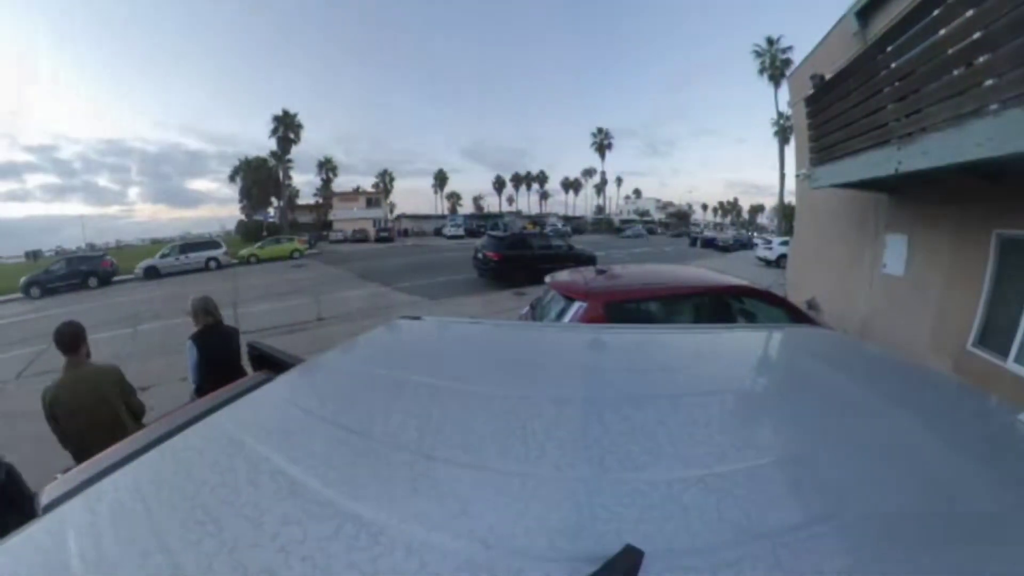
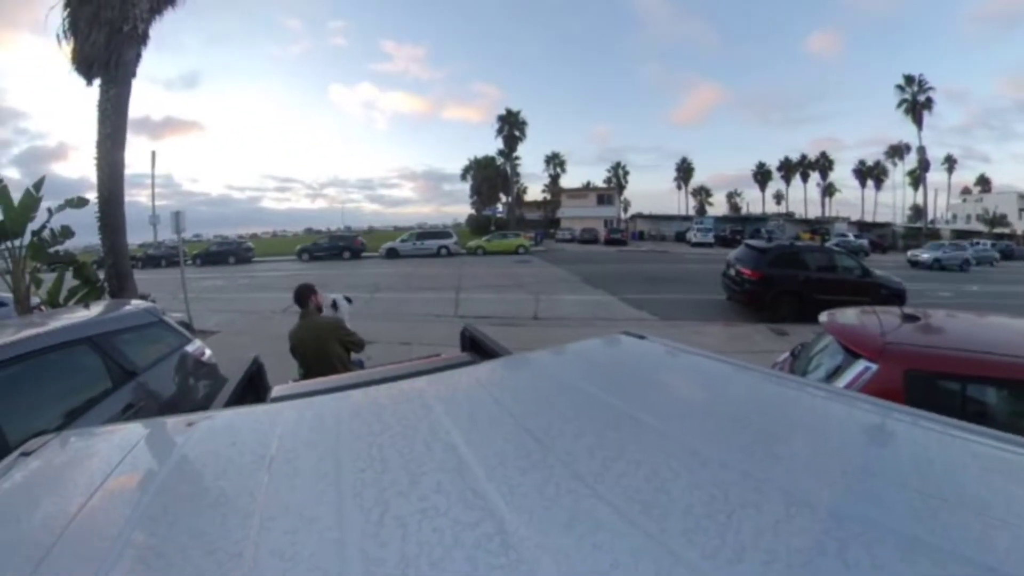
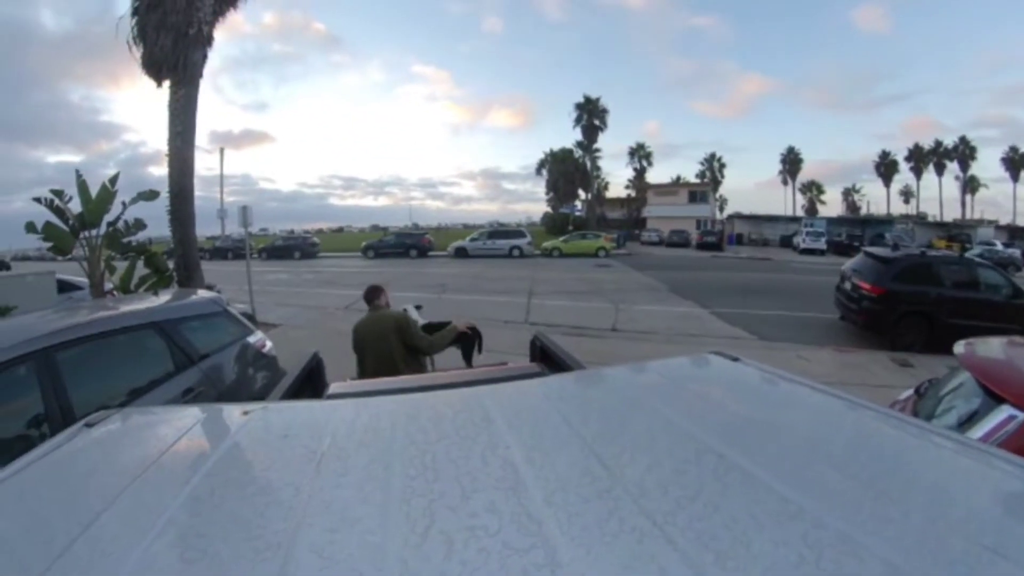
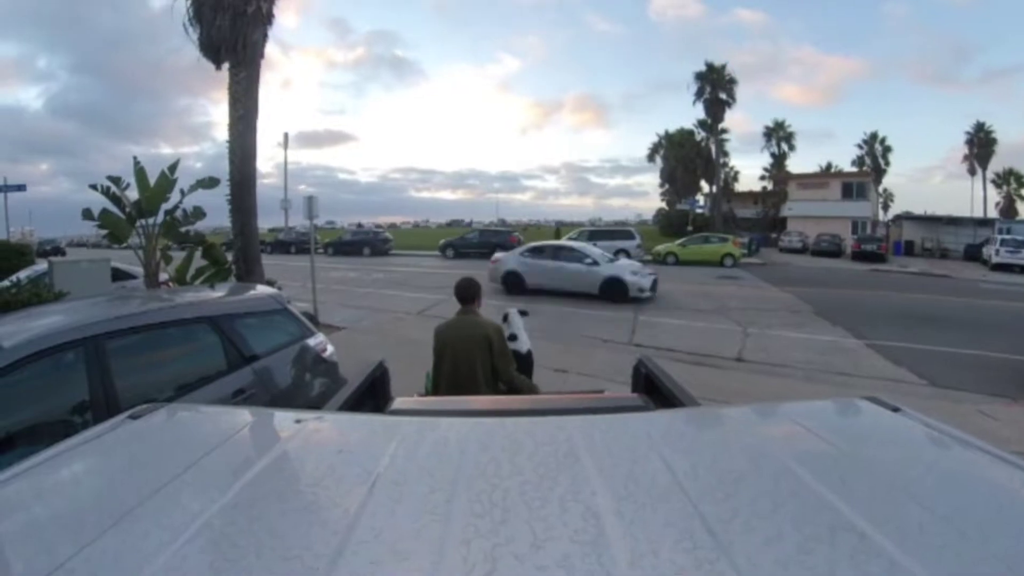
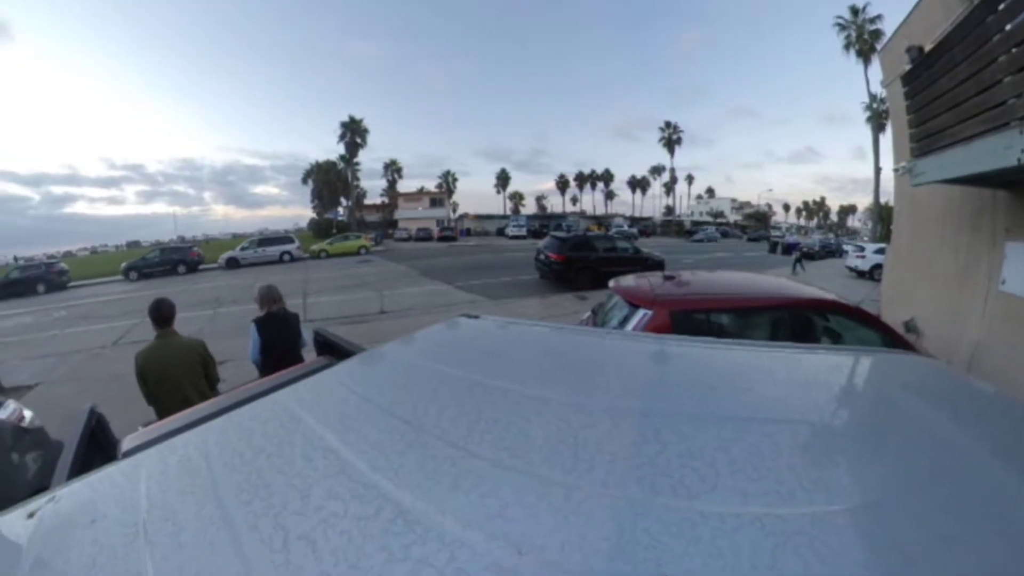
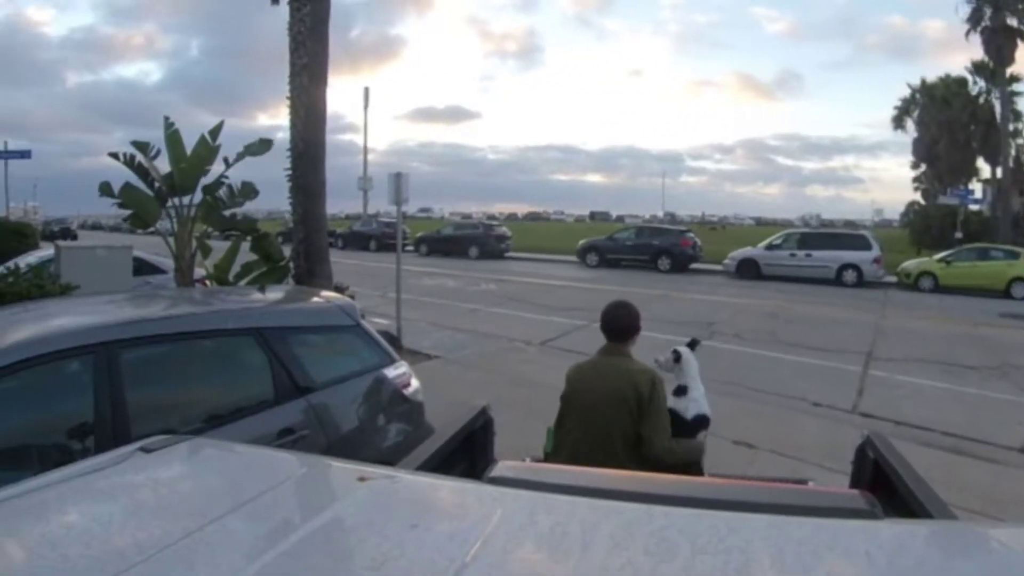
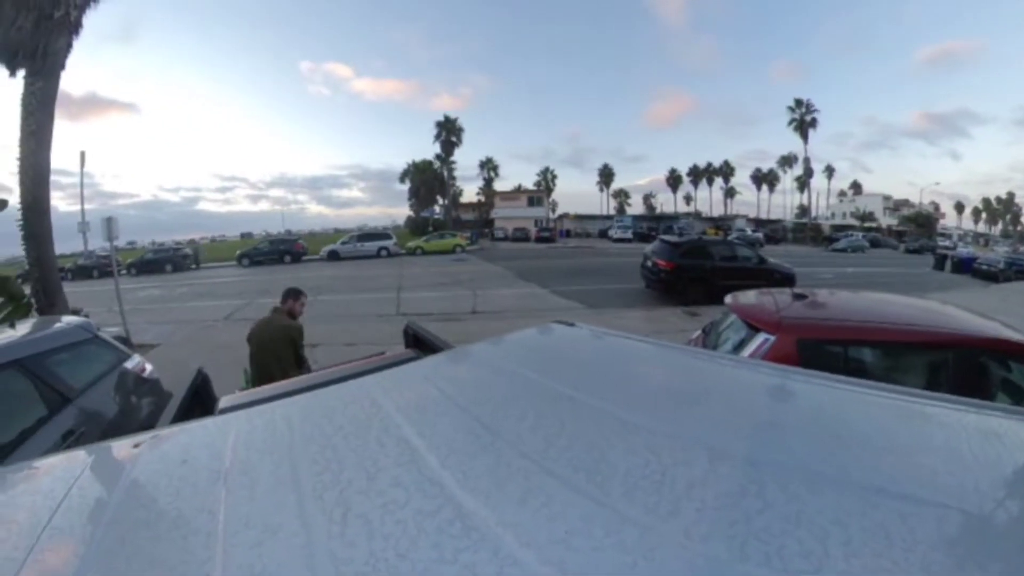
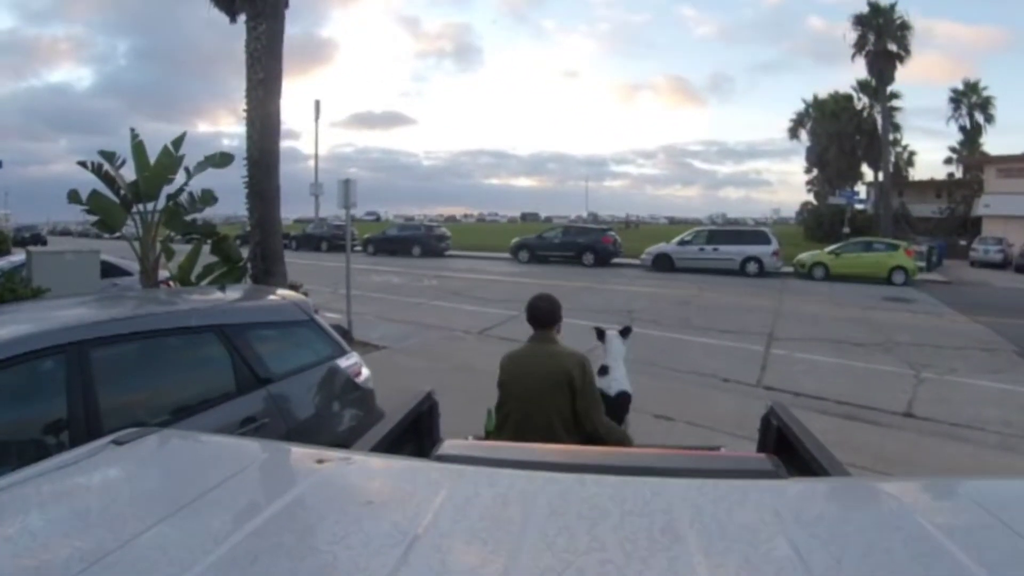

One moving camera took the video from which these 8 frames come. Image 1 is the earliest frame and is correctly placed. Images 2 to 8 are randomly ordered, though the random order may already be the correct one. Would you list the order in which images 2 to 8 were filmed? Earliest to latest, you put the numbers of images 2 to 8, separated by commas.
5, 7, 2, 3, 4, 8, 6
